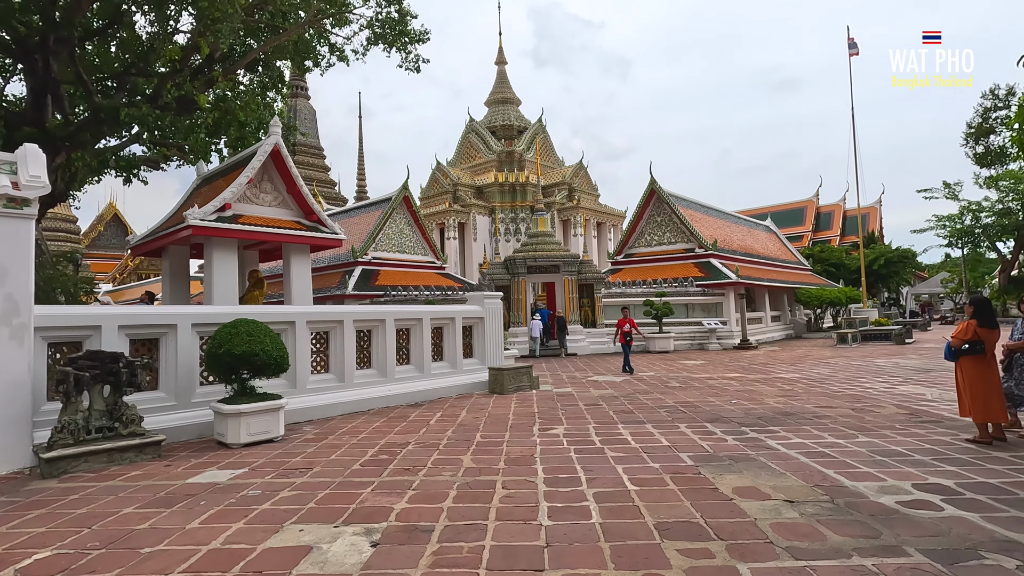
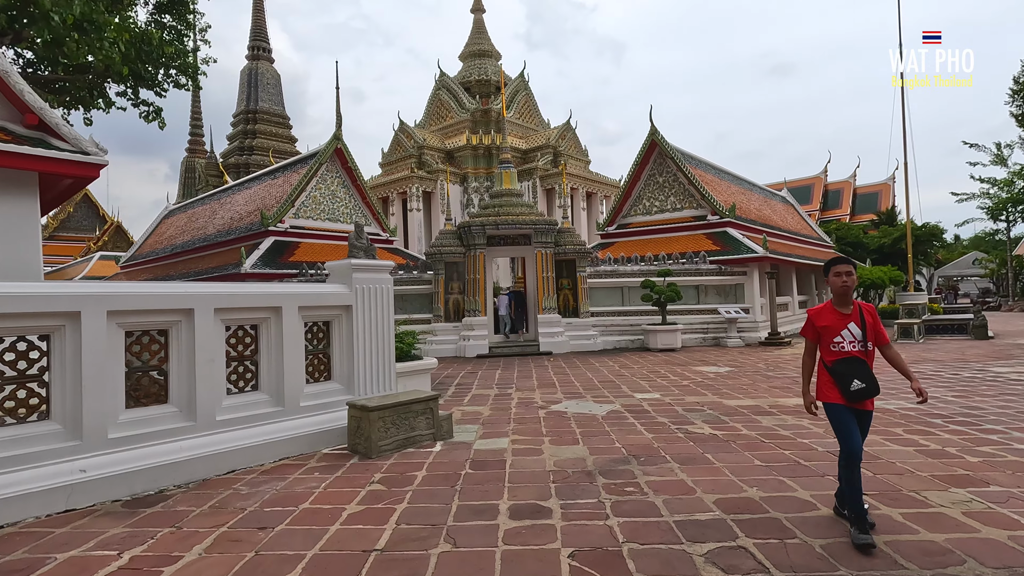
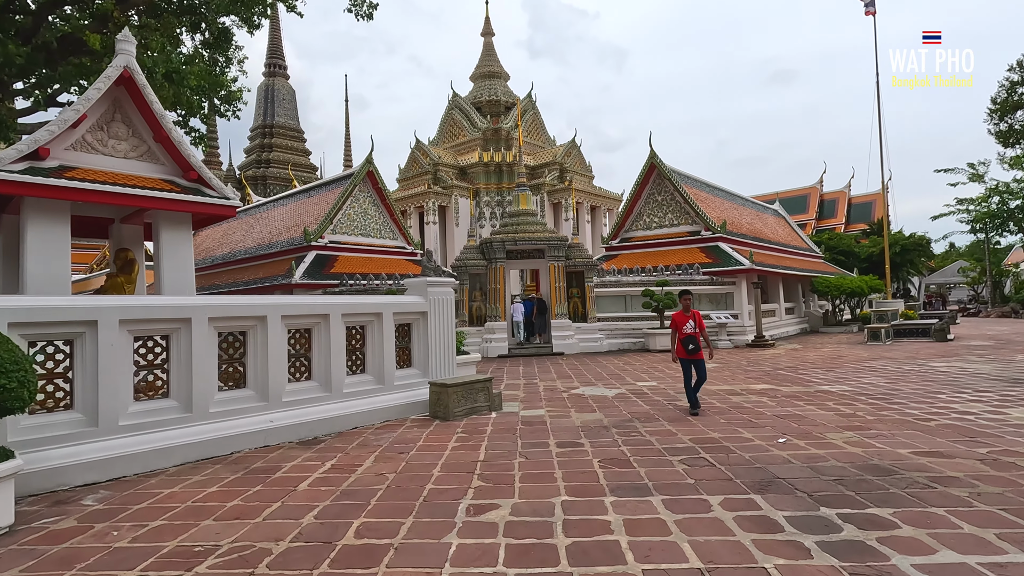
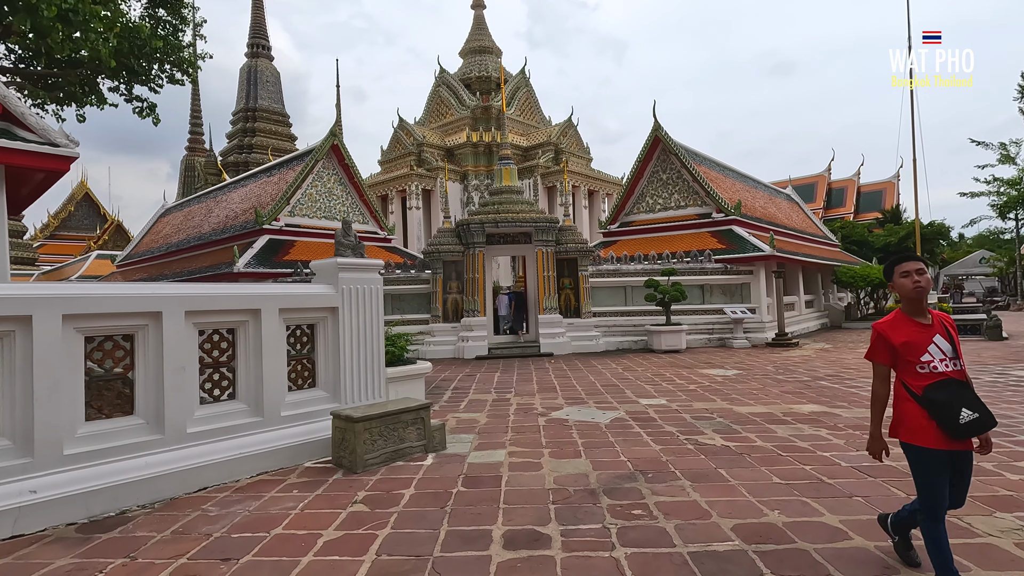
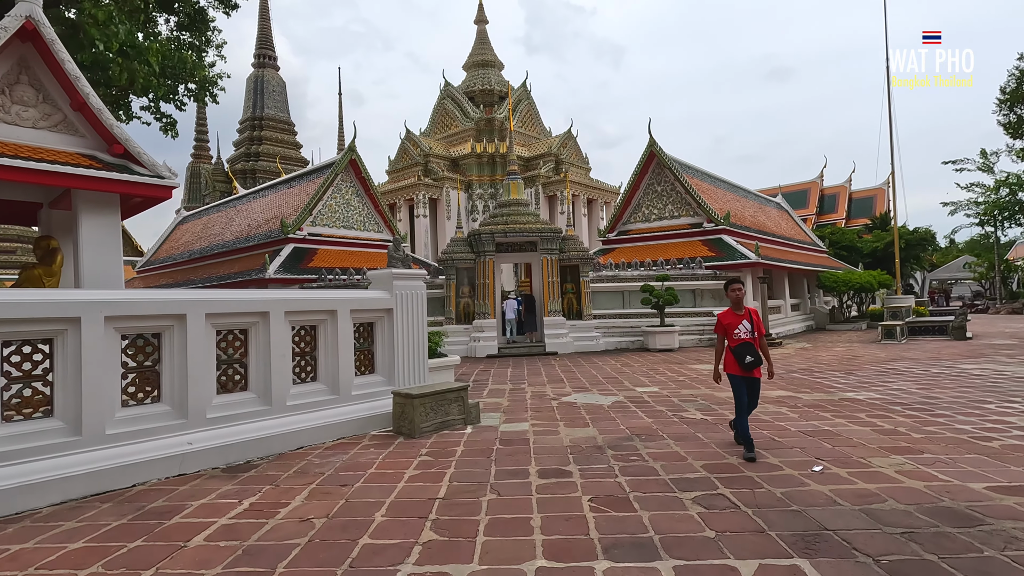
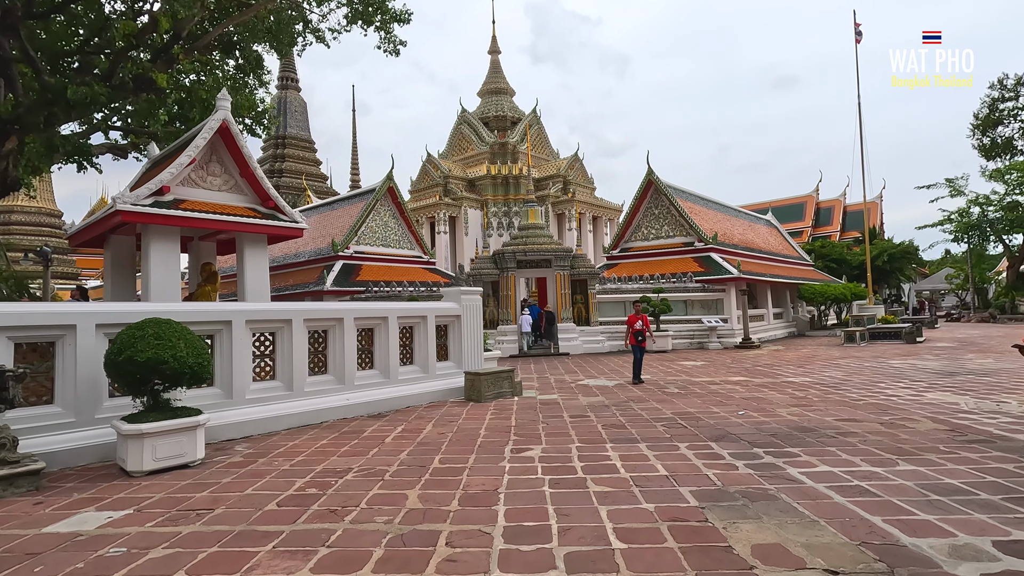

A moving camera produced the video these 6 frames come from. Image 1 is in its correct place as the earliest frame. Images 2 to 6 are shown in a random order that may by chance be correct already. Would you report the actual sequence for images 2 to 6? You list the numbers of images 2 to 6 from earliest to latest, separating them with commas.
6, 3, 5, 2, 4
